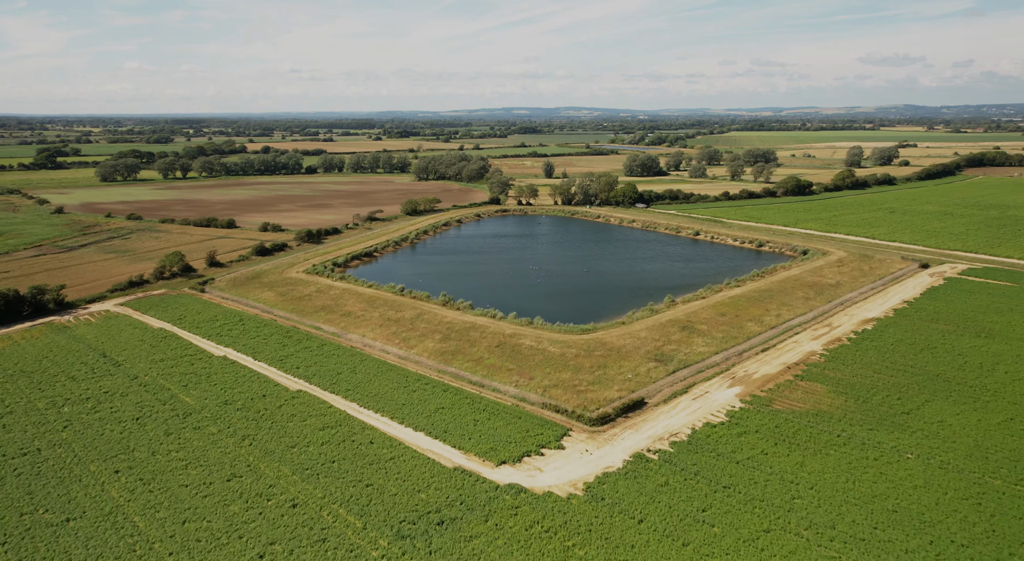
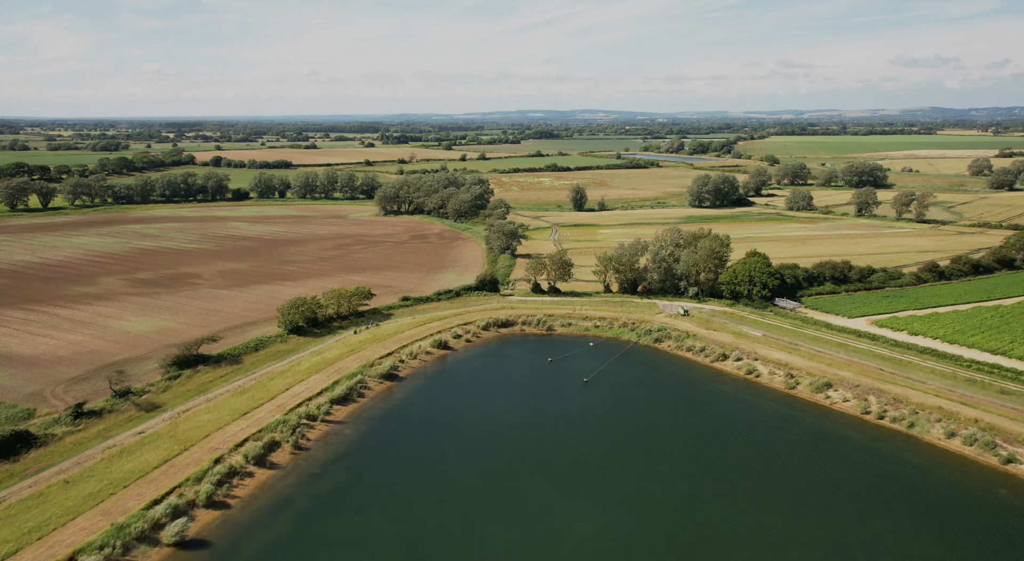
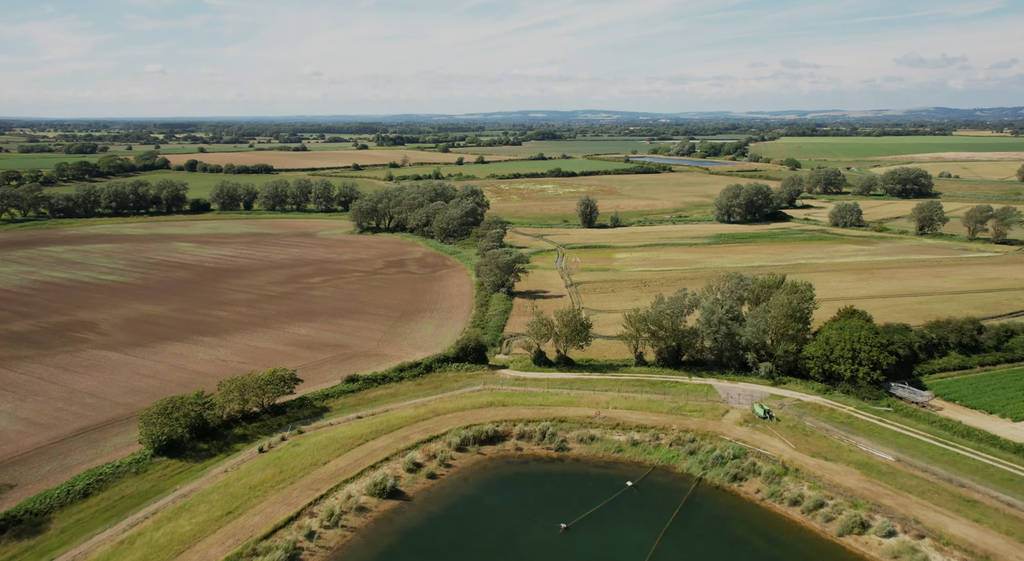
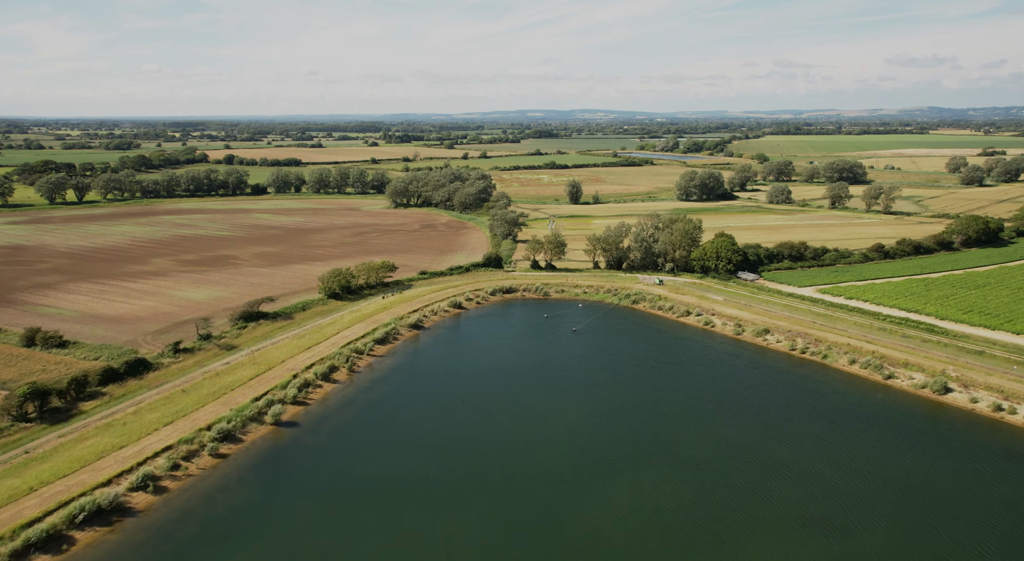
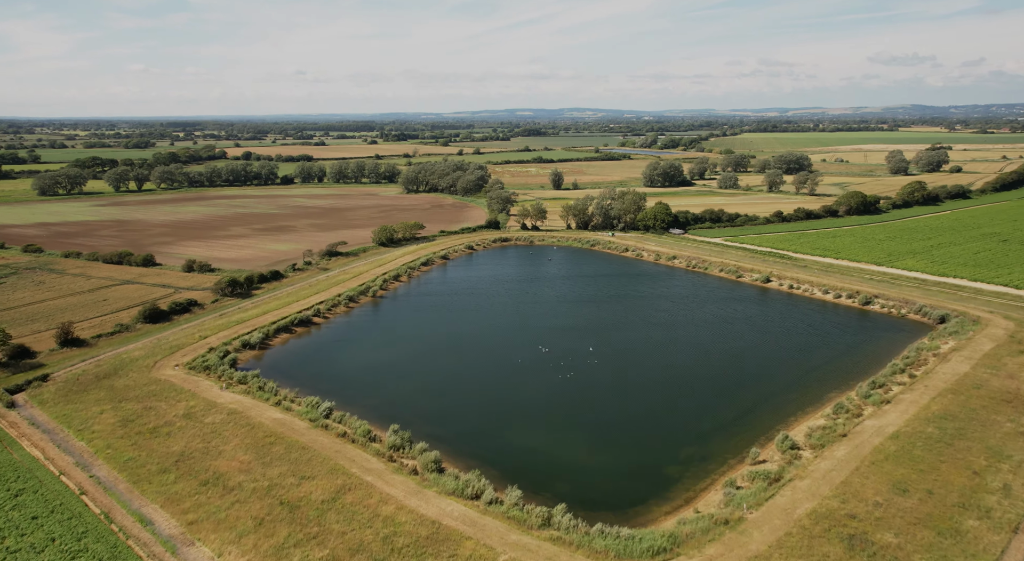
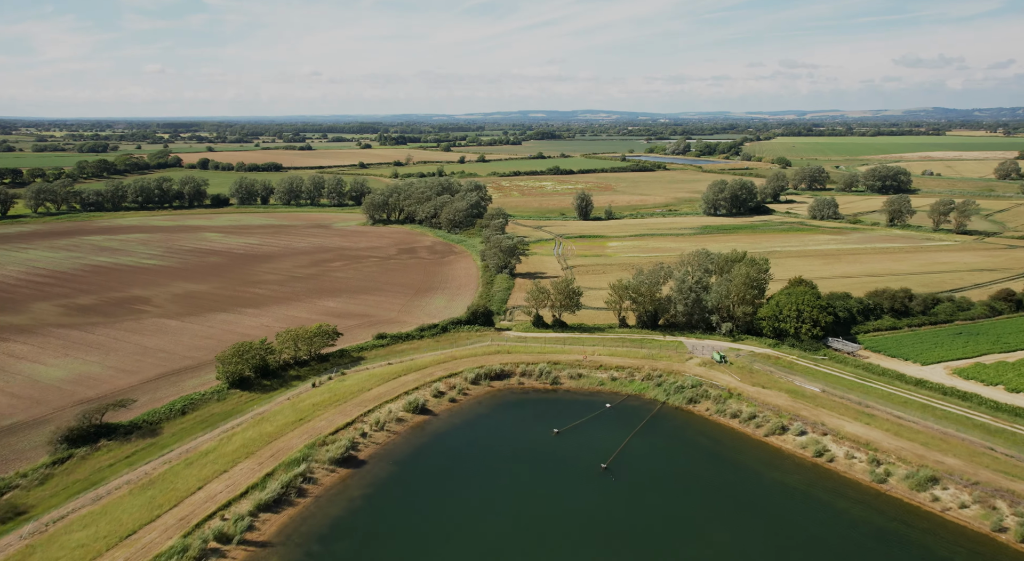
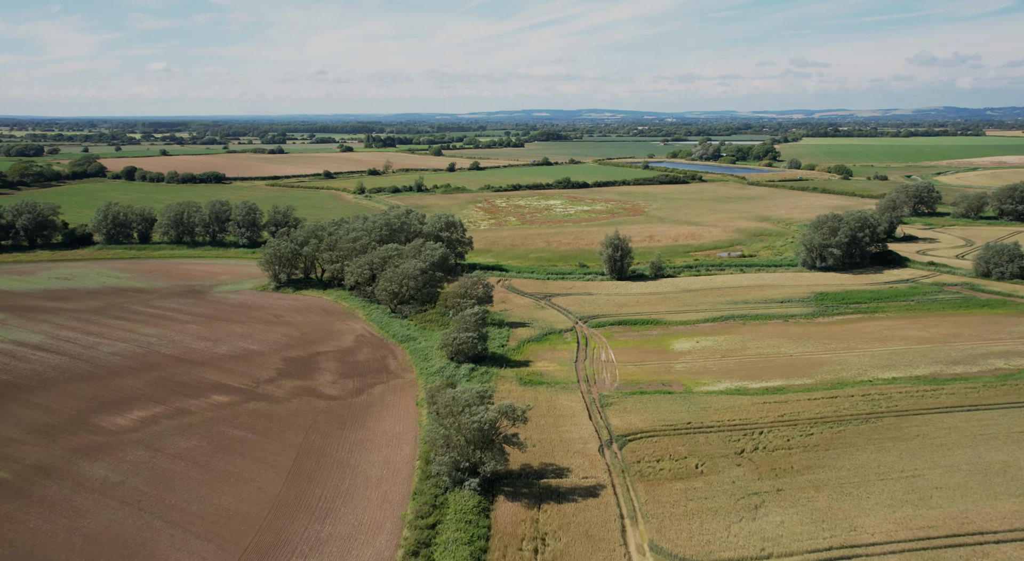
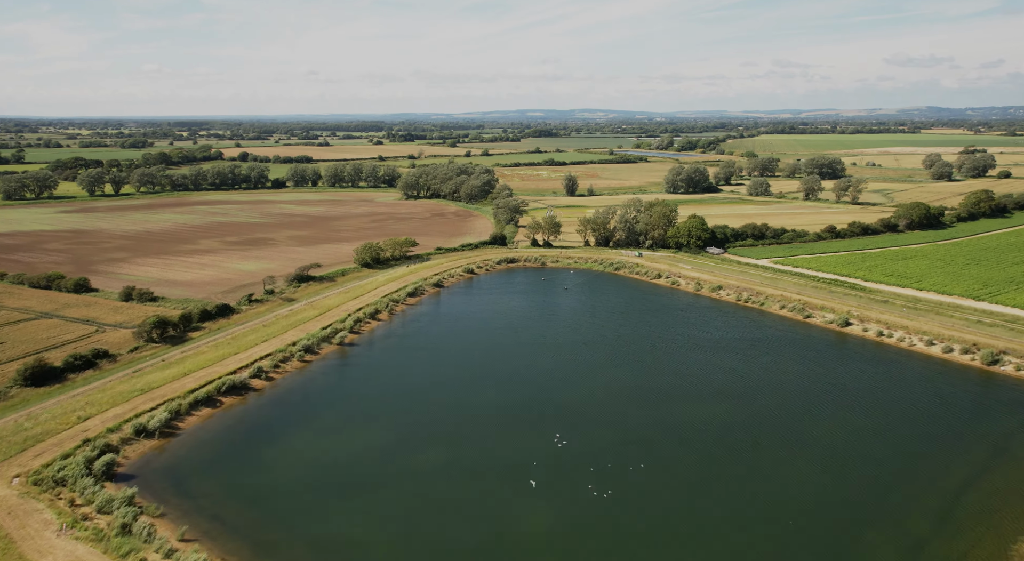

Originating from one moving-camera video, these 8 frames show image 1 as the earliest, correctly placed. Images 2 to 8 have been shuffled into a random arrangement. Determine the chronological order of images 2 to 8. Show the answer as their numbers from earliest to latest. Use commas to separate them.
5, 8, 4, 2, 6, 3, 7
